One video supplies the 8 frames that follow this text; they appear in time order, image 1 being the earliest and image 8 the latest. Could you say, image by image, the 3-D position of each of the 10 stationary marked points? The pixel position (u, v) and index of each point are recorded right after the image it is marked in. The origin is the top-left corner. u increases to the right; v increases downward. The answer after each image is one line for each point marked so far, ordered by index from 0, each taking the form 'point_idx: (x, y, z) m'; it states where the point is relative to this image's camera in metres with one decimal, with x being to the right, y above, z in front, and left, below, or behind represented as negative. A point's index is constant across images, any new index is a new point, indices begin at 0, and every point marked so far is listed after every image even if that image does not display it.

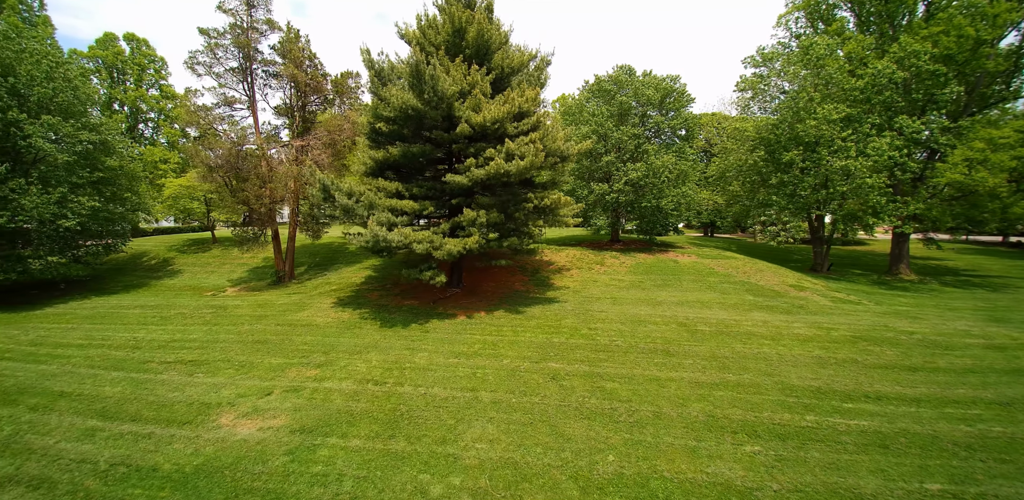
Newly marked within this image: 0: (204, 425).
0: (-5.1, -2.9, +7.0) m
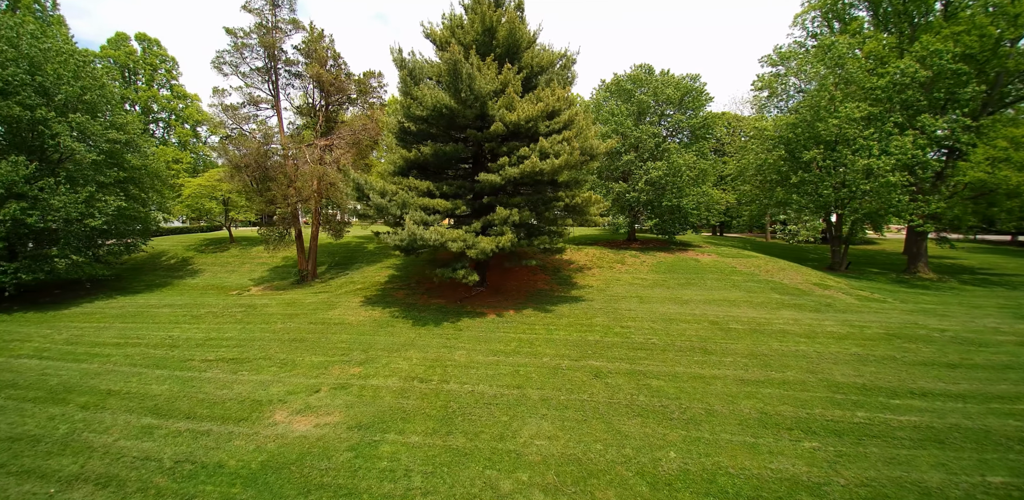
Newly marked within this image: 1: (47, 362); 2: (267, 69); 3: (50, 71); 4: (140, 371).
0: (-4.2, -2.9, +7.0) m
1: (-10.3, -2.5, +9.2) m
2: (-8.9, +6.6, +15.1) m
3: (-14.5, +5.6, +13.0) m
4: (-7.8, -2.5, +8.8) m
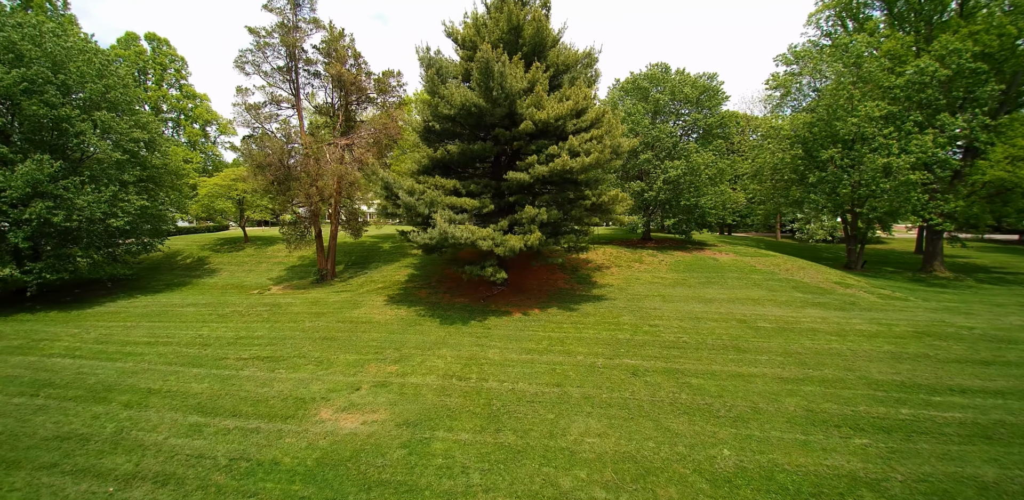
0: (-3.4, -2.8, +7.0) m
1: (-9.6, -2.5, +9.2) m
2: (-8.2, +6.6, +15.1) m
3: (-13.7, +5.6, +13.0) m
4: (-7.1, -2.5, +8.8) m
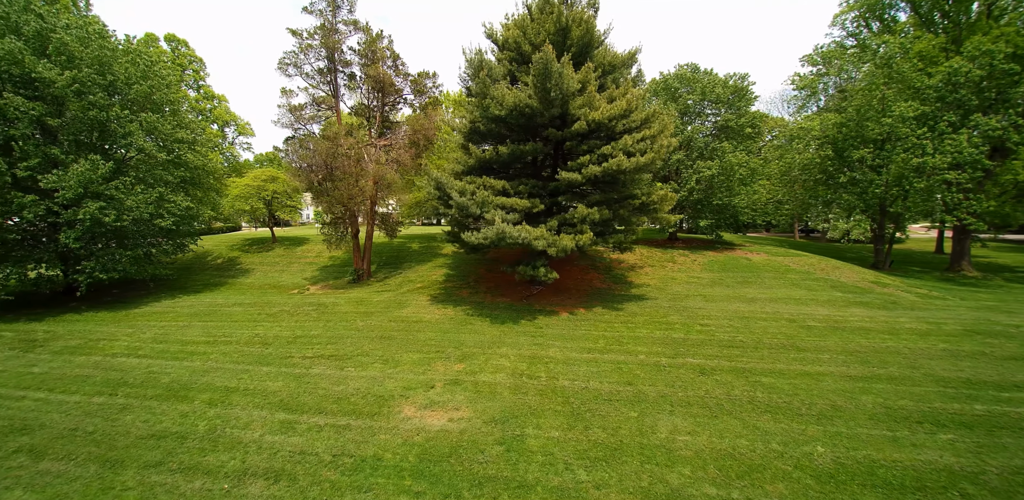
0: (-2.0, -2.8, +7.0) m
1: (-8.2, -2.5, +9.3) m
2: (-6.8, +6.6, +15.2) m
3: (-12.3, +5.6, +13.0) m
4: (-5.6, -2.5, +8.8) m
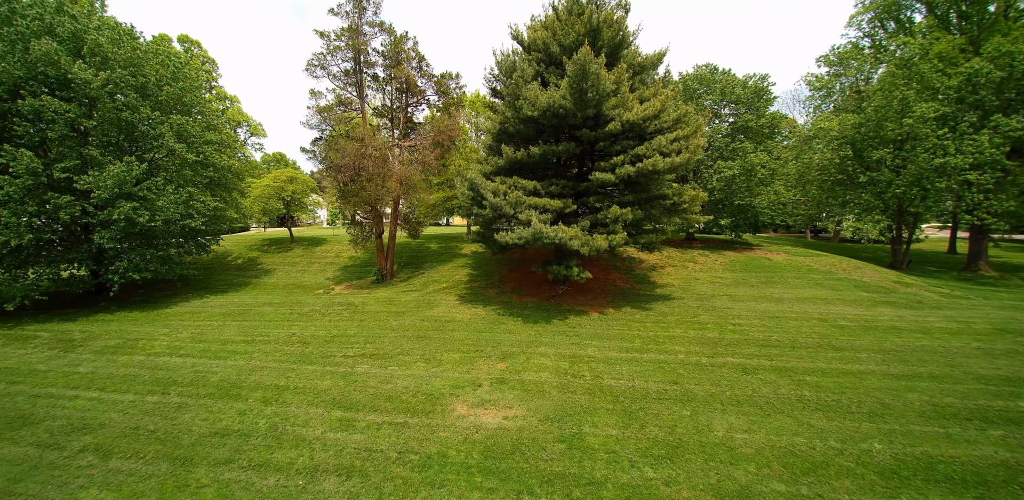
0: (-1.1, -2.8, +7.1) m
1: (-7.2, -2.5, +9.3) m
2: (-5.9, +6.6, +15.3) m
3: (-11.4, +5.6, +13.1) m
4: (-4.7, -2.5, +8.9) m
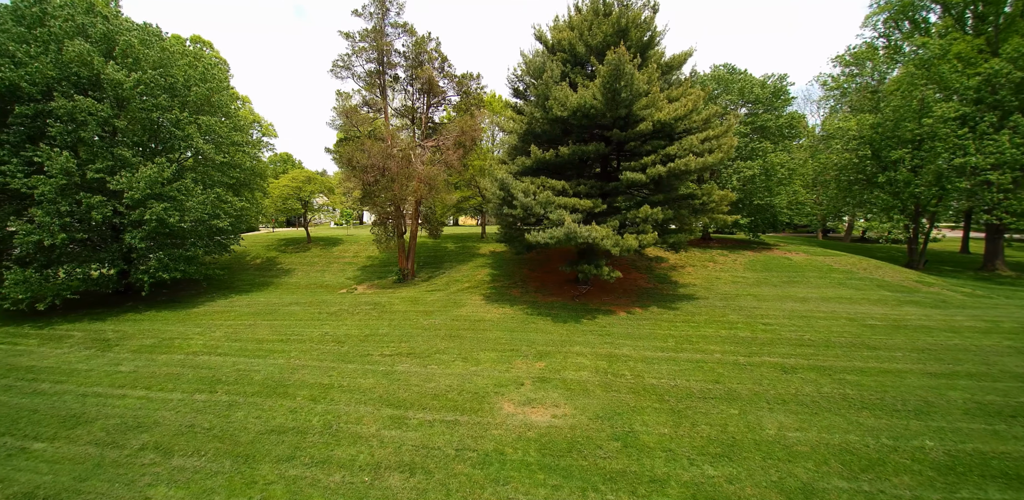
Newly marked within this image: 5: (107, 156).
0: (-0.2, -2.8, +7.2) m
1: (-6.4, -2.5, +9.4) m
2: (-5.0, +6.6, +15.3) m
3: (-10.6, +5.6, +13.2) m
4: (-3.9, -2.5, +9.0) m
5: (-11.3, +2.6, +11.6) m
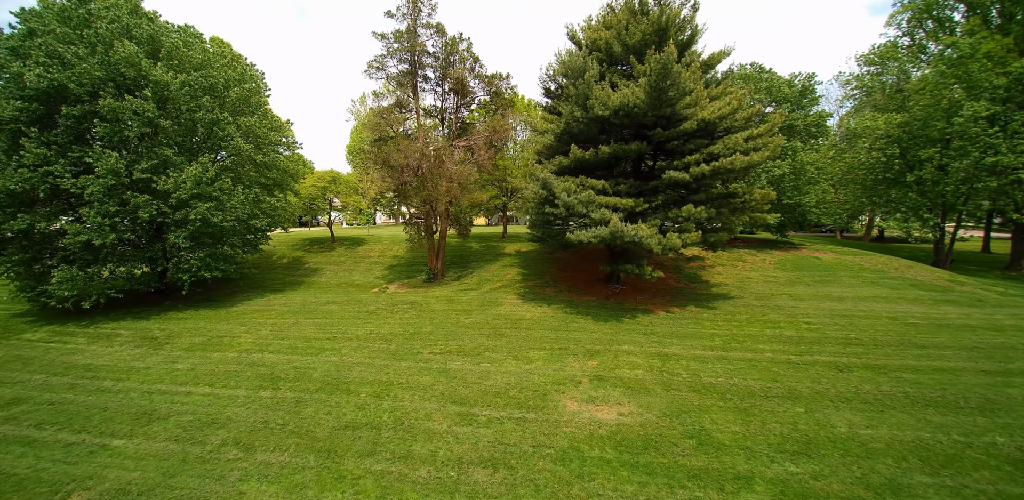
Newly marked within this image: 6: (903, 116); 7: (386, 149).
0: (+0.9, -2.8, +7.2) m
1: (-5.2, -2.4, +9.5) m
2: (-3.8, +6.6, +15.4) m
3: (-9.4, +5.7, +13.3) m
4: (-2.7, -2.5, +9.0) m
5: (-10.2, +2.7, +11.7) m
6: (+17.7, +6.1, +18.9) m
7: (-4.6, +3.6, +14.8) m
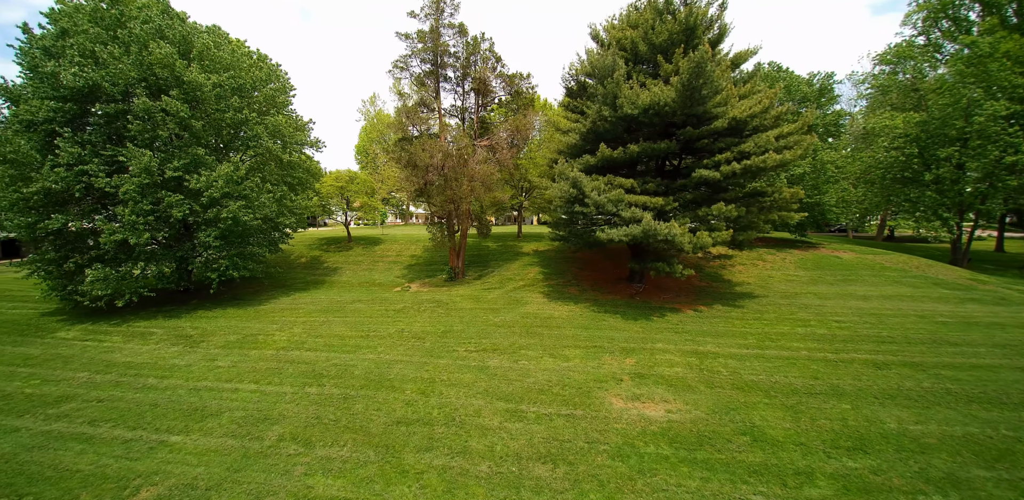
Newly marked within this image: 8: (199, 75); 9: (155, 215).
0: (+1.8, -2.8, +7.3) m
1: (-4.4, -2.4, +9.5) m
2: (-3.0, +6.7, +15.5) m
3: (-8.5, +5.7, +13.3) m
4: (-1.9, -2.4, +9.1) m
5: (-9.3, +2.7, +11.8) m
6: (+18.6, +6.1, +18.9) m
7: (-3.8, +3.7, +14.9) m
8: (-8.9, +5.0, +11.7) m
9: (-10.2, +1.0, +11.8) m
